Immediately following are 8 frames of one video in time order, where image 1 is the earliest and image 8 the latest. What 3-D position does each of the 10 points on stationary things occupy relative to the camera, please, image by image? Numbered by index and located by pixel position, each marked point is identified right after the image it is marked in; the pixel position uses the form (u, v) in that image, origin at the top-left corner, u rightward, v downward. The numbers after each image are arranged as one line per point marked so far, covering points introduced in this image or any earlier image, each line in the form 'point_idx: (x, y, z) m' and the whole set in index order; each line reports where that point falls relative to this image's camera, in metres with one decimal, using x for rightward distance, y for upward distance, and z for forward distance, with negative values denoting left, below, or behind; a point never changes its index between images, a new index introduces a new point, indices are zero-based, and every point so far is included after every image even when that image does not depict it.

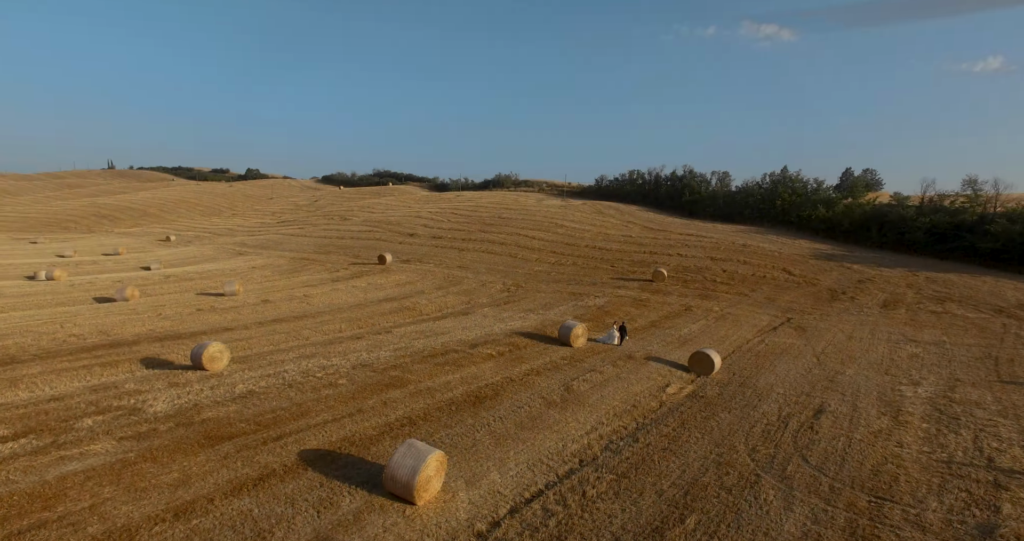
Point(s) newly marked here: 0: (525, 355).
0: (+0.3, -1.6, +10.4) m
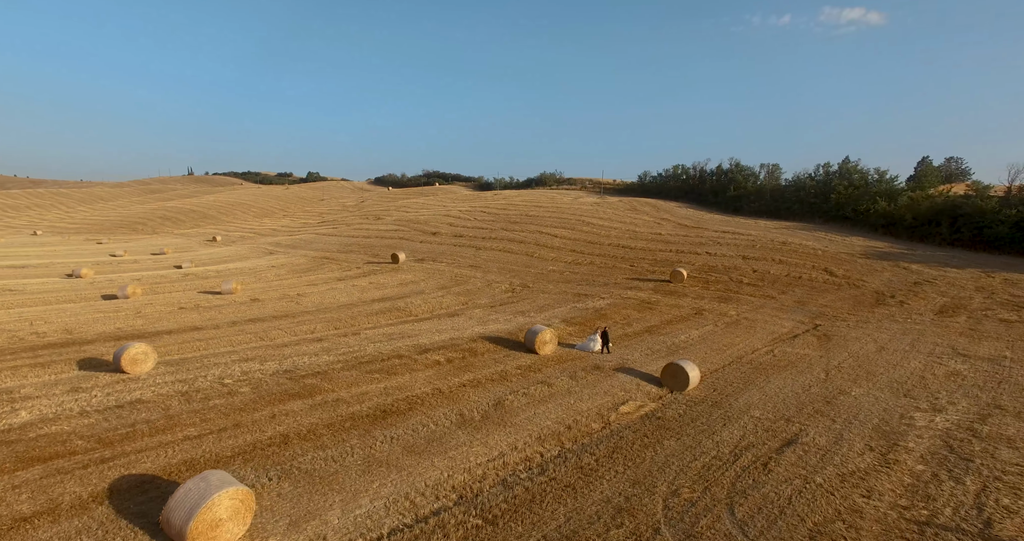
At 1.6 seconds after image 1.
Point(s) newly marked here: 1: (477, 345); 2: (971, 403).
0: (-0.6, -1.6, +9.4) m
1: (-0.7, -1.5, +10.4) m
2: (+6.7, -1.9, +7.8) m
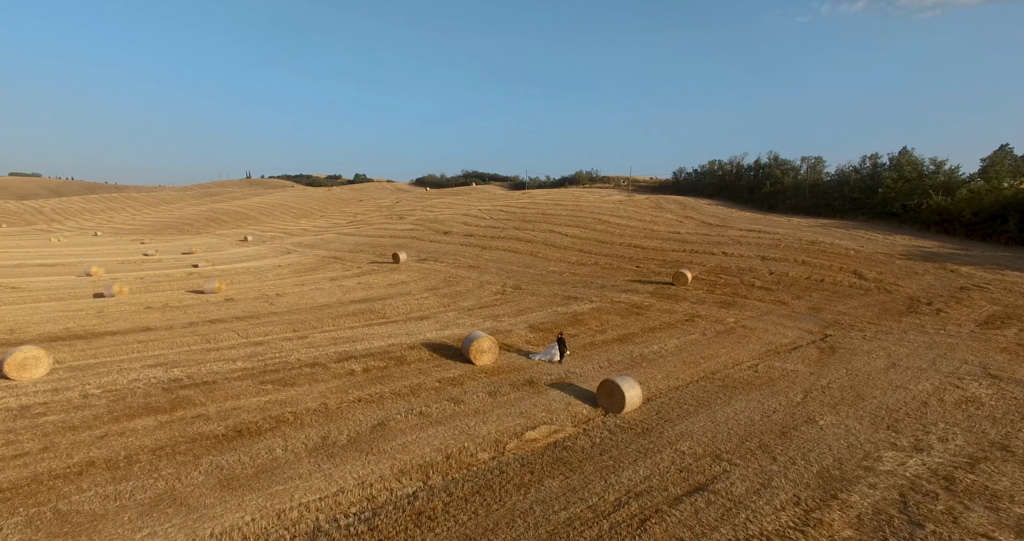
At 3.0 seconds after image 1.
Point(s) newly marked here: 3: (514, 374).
0: (-1.8, -1.6, +8.5) m
1: (-1.8, -1.5, +9.5) m
2: (+5.3, -2.0, +6.3) m
3: (0.0, -1.7, +8.8) m
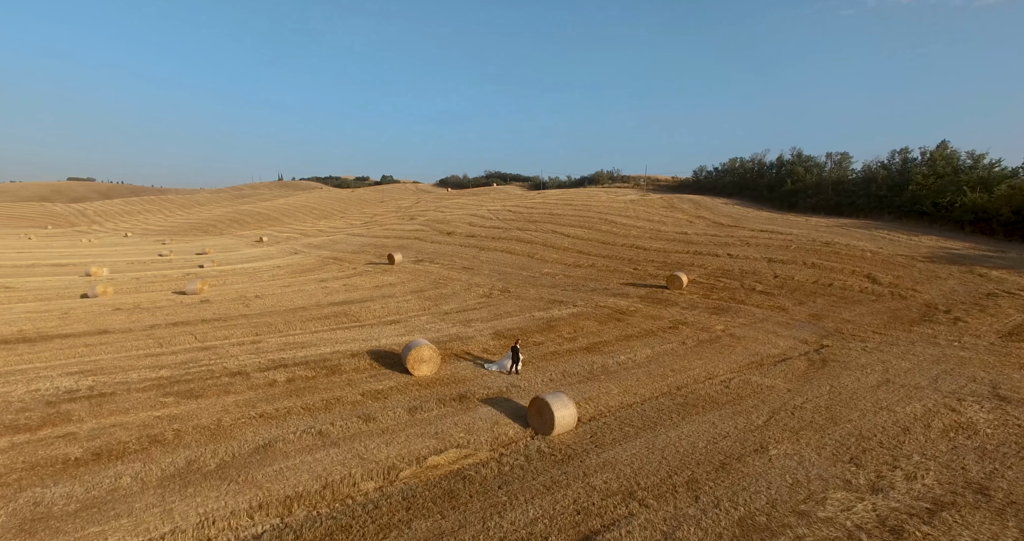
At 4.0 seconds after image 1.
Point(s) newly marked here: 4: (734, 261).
0: (-2.8, -1.7, +7.8) m
1: (-2.7, -1.5, +8.9) m
2: (+4.2, -2.1, +5.3) m
3: (-0.9, -1.8, +8.1) m
4: (+8.0, +0.3, +19.3) m
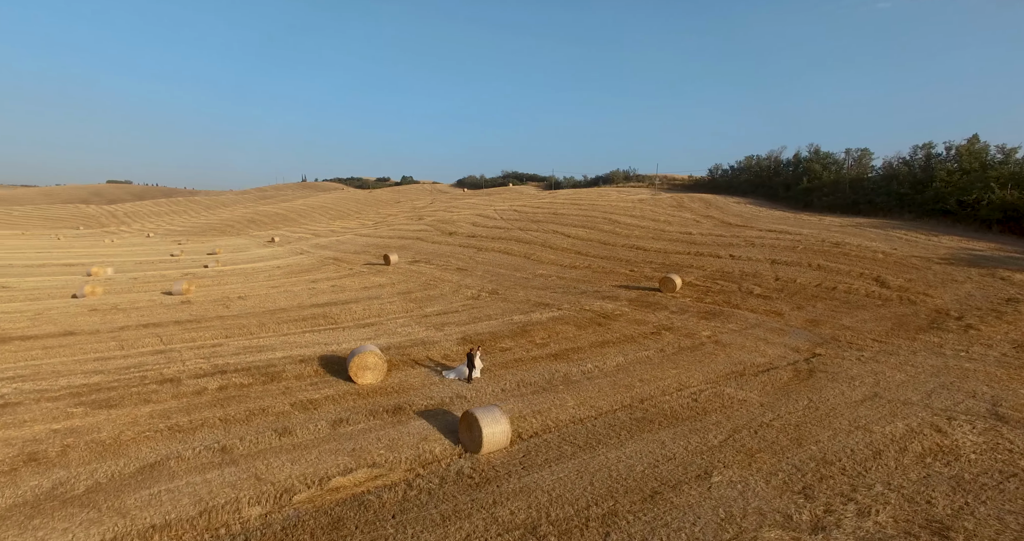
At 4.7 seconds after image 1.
0: (-3.6, -1.7, +7.4) m
1: (-3.5, -1.6, +8.5) m
2: (+3.3, -2.1, +4.6) m
3: (-1.7, -1.8, +7.6) m
4: (+7.7, +0.3, +18.4) m
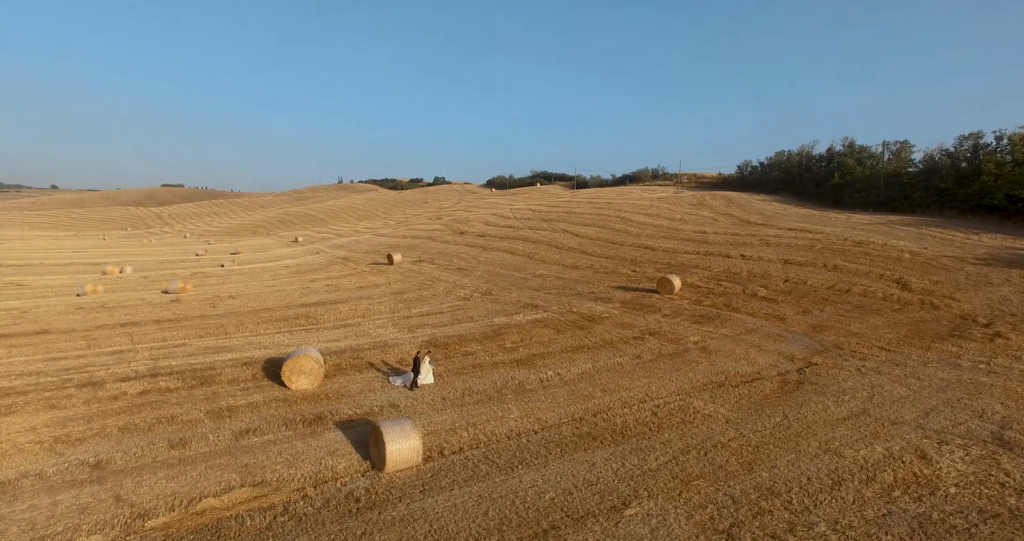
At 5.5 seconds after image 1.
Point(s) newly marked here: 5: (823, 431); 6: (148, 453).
0: (-4.5, -1.7, +7.1) m
1: (-4.3, -1.5, +8.1) m
2: (+2.3, -2.1, +3.7) m
3: (-2.6, -1.8, +7.2) m
4: (+7.5, +0.2, +17.3) m
5: (+3.9, -2.0, +6.7) m
6: (-3.7, -1.9, +5.5) m
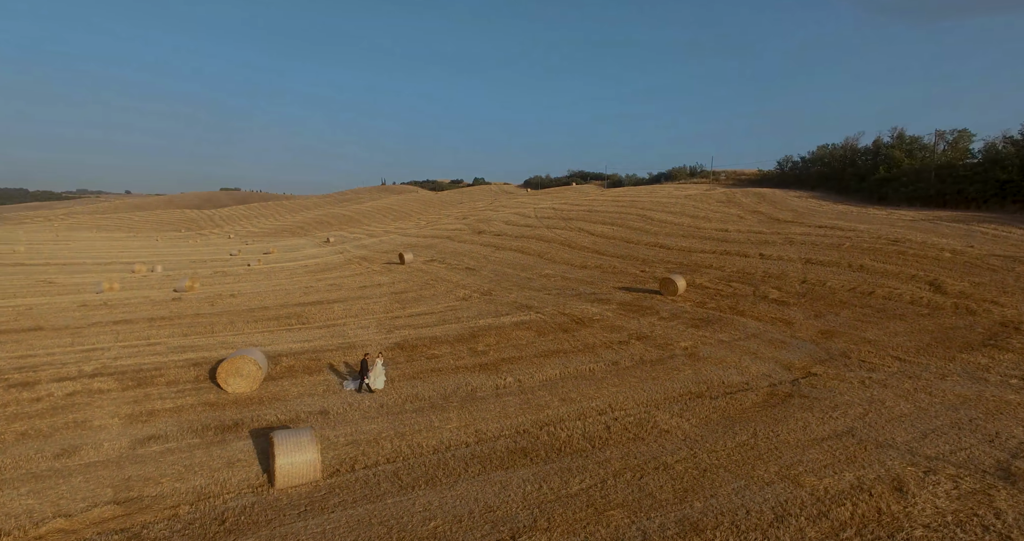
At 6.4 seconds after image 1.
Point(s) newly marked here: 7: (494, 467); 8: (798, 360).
0: (-5.2, -1.7, +6.9) m
1: (-5.0, -1.5, +7.9) m
2: (+1.2, -2.1, +3.0) m
3: (-3.3, -1.8, +6.8) m
4: (+7.5, +0.2, +16.1) m
5: (+3.0, -2.0, +5.8) m
6: (-4.6, -1.9, +5.3) m
7: (-0.2, -2.0, +5.6) m
8: (+5.1, -1.6, +9.5) m
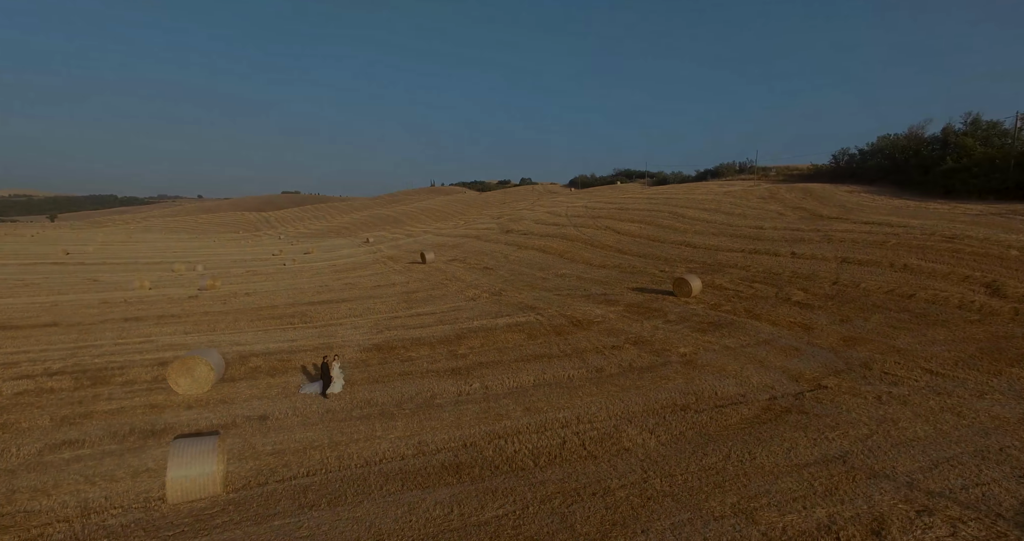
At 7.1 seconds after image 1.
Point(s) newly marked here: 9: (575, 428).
0: (-5.8, -1.6, +6.8) m
1: (-5.5, -1.5, +7.8) m
2: (+0.2, -2.1, +2.4) m
3: (-3.9, -1.7, +6.6) m
4: (+7.8, +0.2, +14.8) m
5: (+2.3, -2.0, +4.9) m
6: (-5.3, -1.8, +5.2) m
7: (-0.9, -2.0, +5.0) m
8: (+4.7, -1.6, +8.4) m
9: (+0.8, -1.9, +6.5) m
